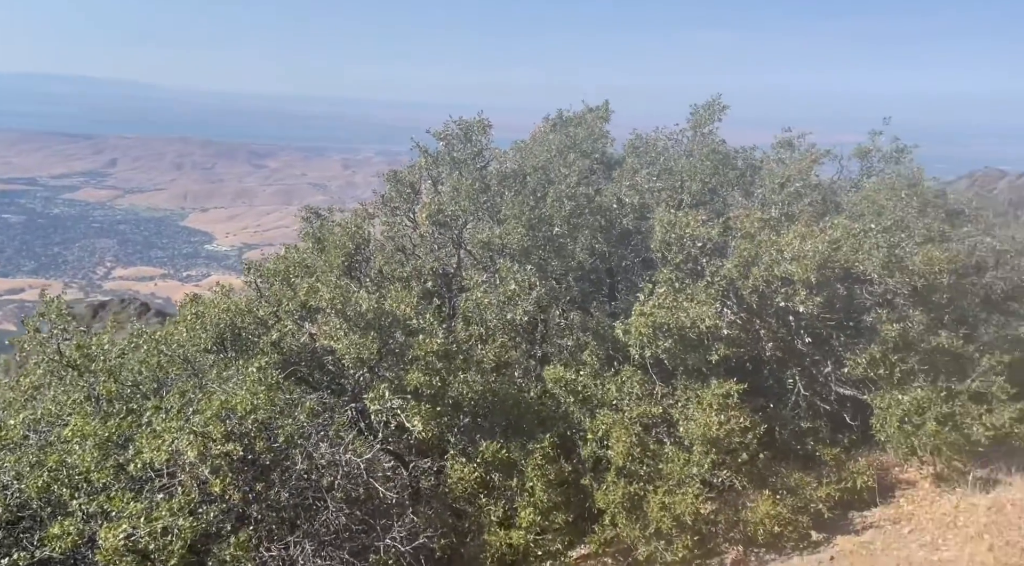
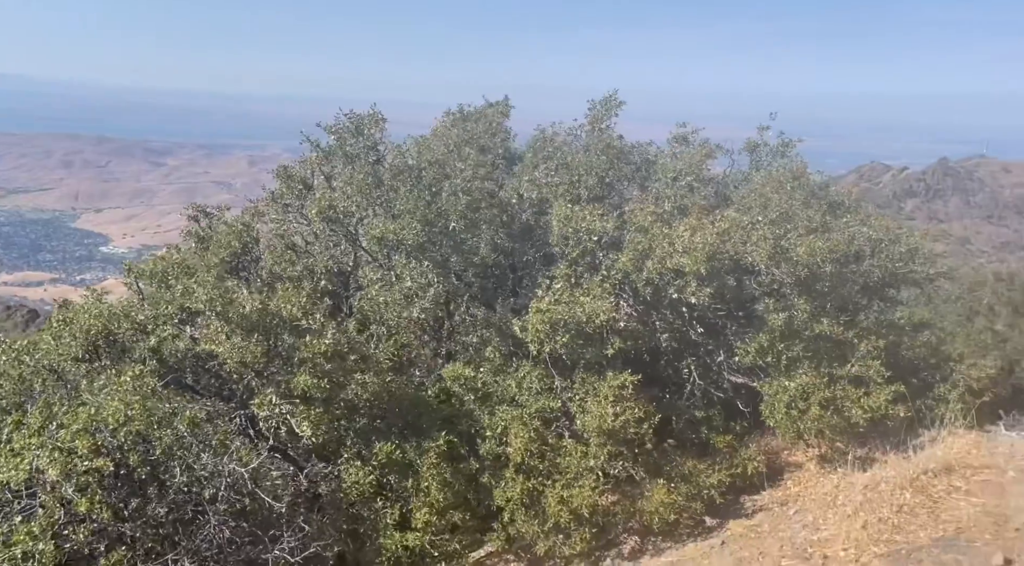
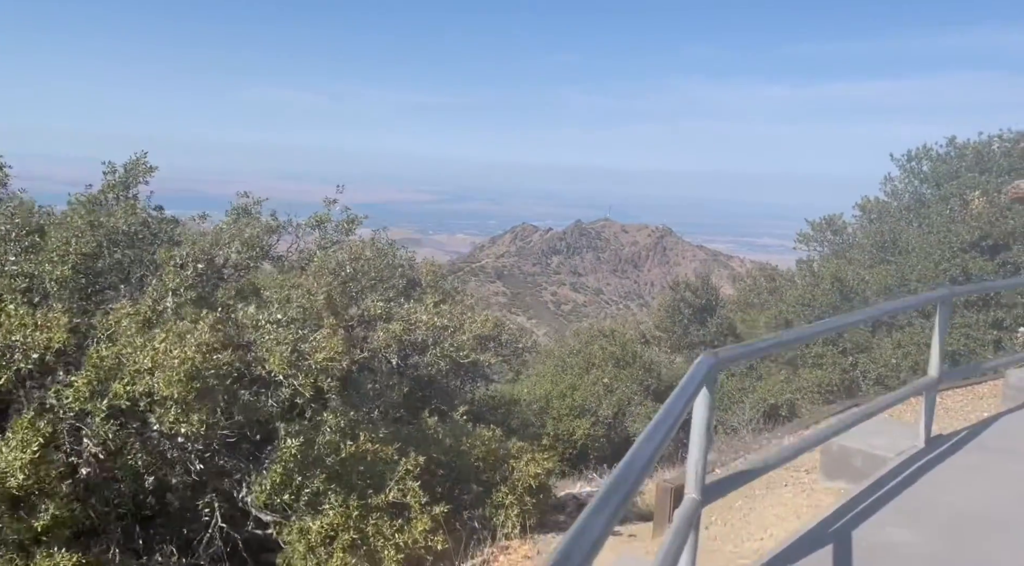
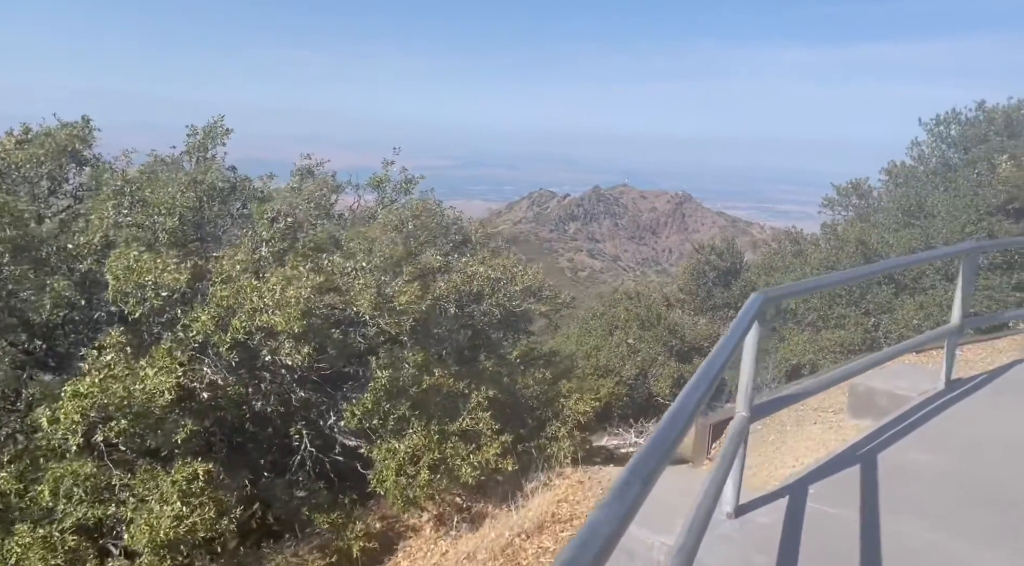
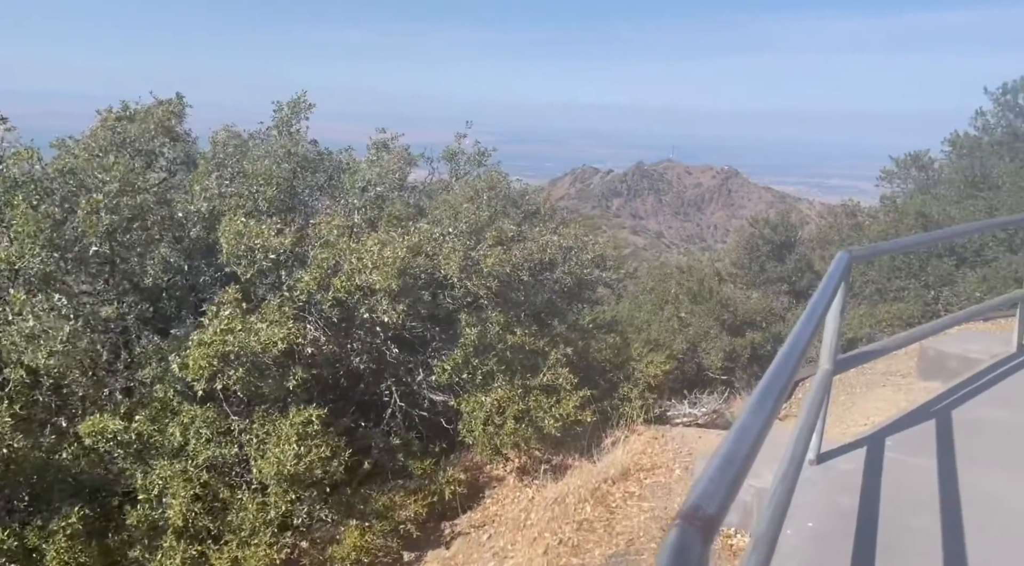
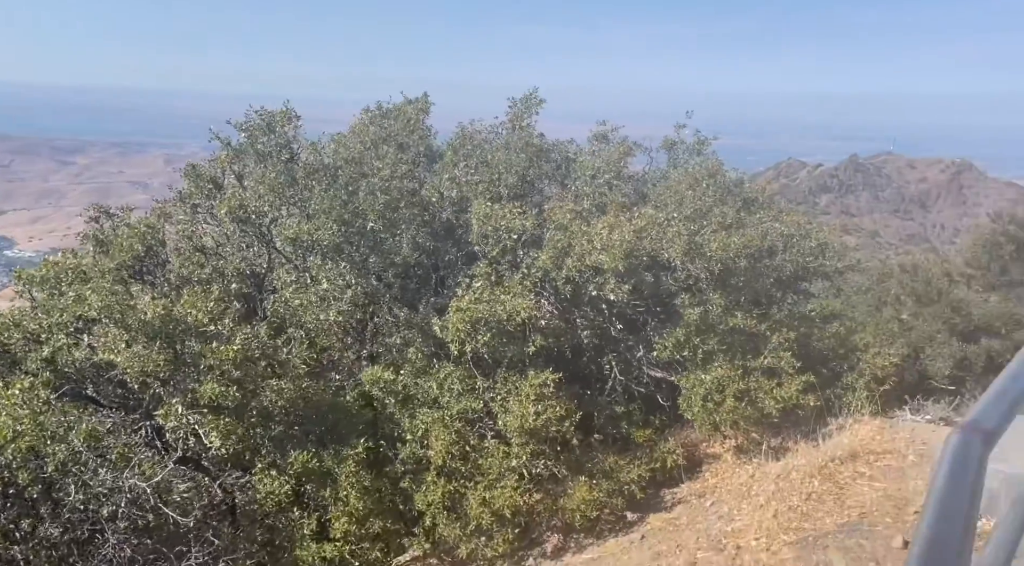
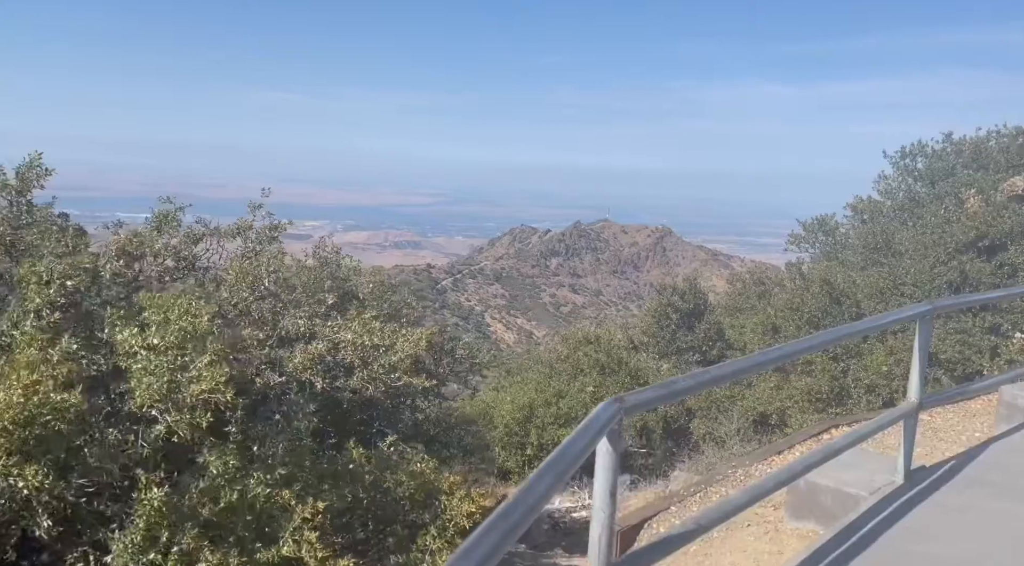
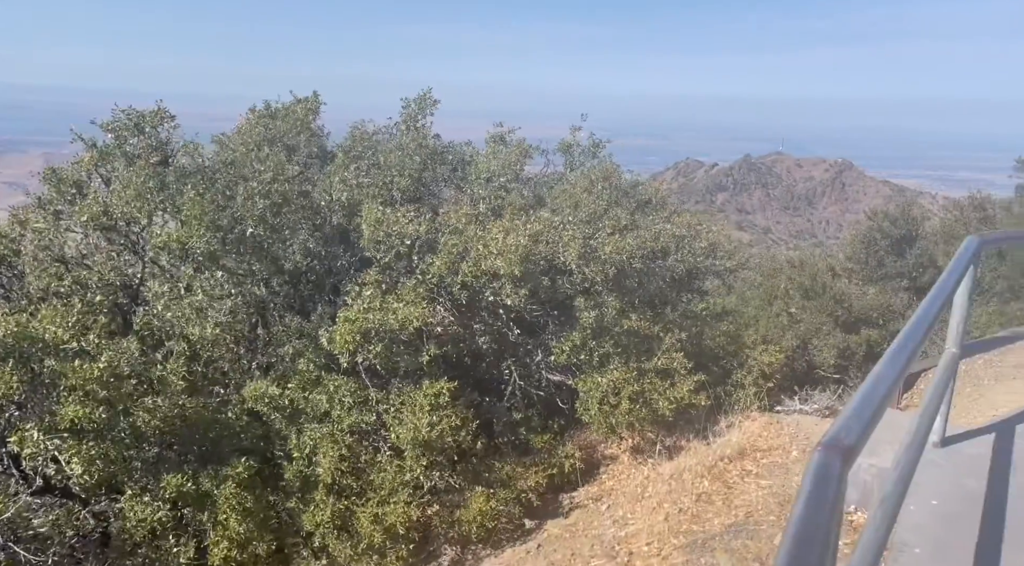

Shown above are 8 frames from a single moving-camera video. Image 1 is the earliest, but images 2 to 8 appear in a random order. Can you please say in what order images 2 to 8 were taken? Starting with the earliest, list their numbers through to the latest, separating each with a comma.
2, 6, 8, 5, 4, 3, 7
